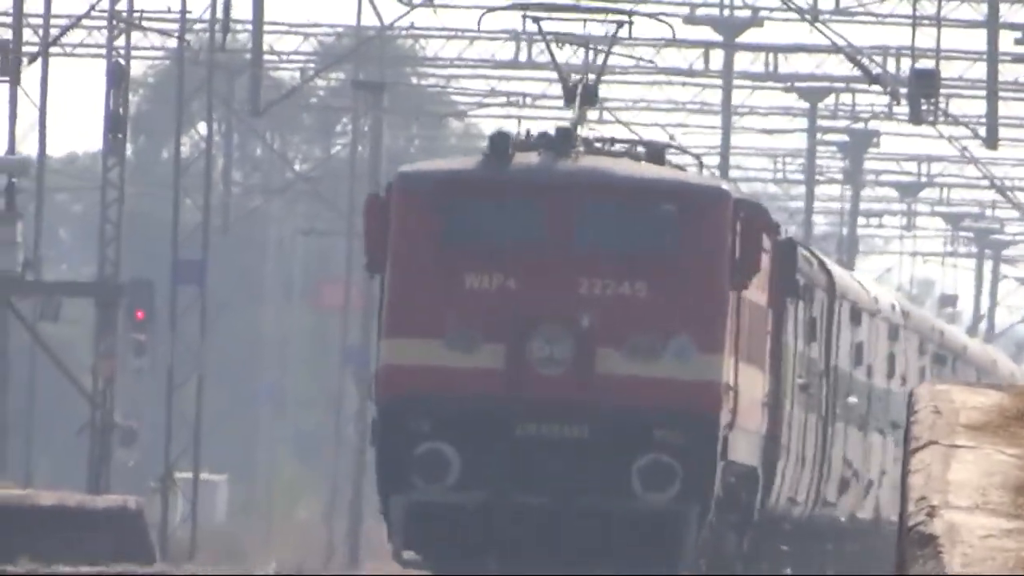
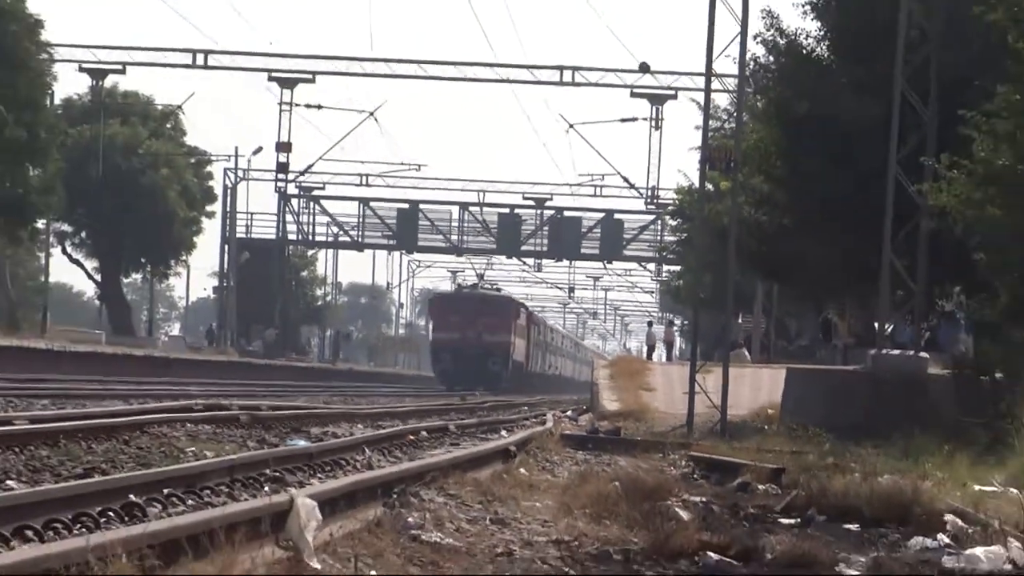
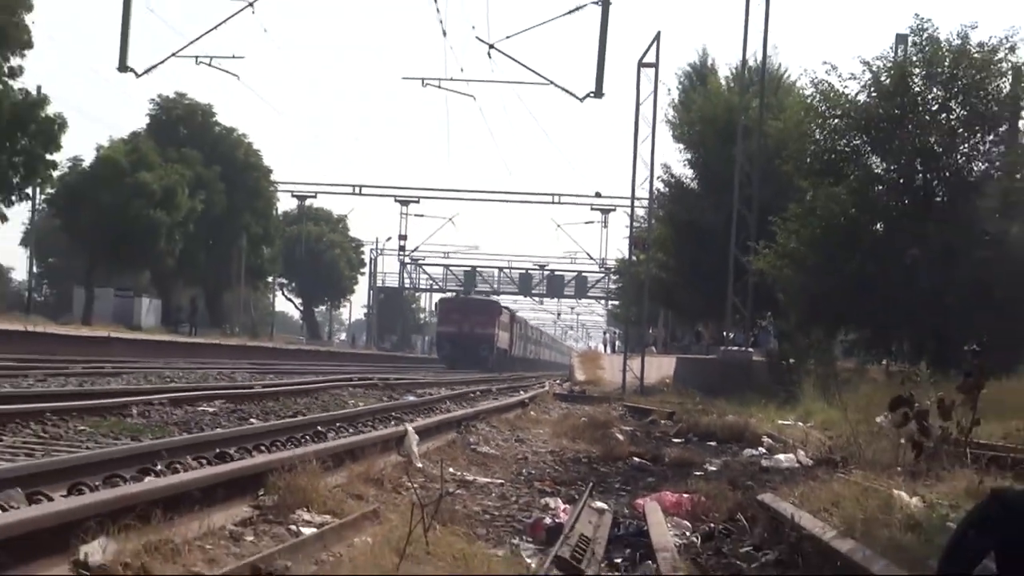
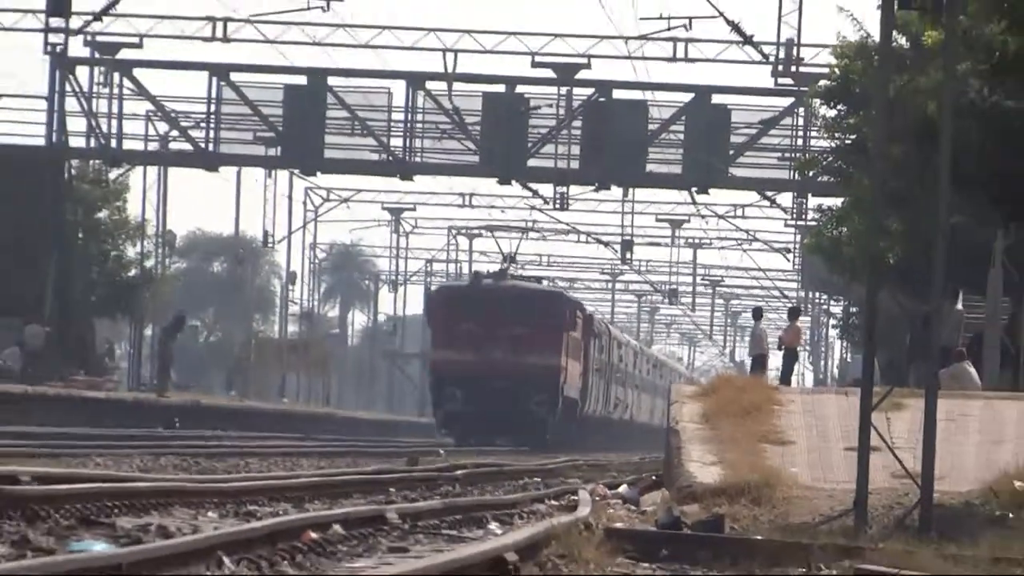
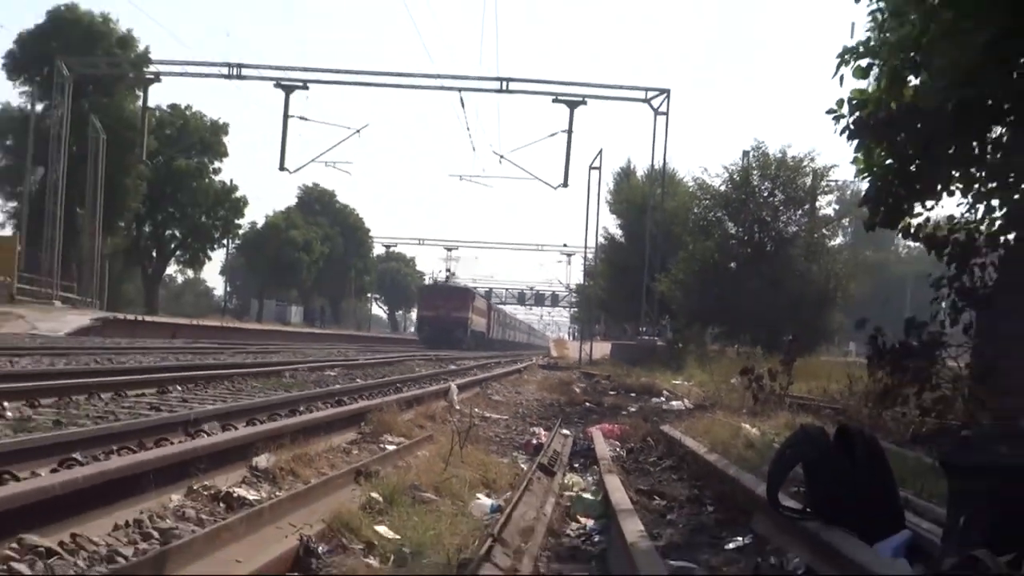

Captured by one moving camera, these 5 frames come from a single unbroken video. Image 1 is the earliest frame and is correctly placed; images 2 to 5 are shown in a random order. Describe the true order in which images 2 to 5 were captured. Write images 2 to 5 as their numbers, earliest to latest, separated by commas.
4, 2, 3, 5
